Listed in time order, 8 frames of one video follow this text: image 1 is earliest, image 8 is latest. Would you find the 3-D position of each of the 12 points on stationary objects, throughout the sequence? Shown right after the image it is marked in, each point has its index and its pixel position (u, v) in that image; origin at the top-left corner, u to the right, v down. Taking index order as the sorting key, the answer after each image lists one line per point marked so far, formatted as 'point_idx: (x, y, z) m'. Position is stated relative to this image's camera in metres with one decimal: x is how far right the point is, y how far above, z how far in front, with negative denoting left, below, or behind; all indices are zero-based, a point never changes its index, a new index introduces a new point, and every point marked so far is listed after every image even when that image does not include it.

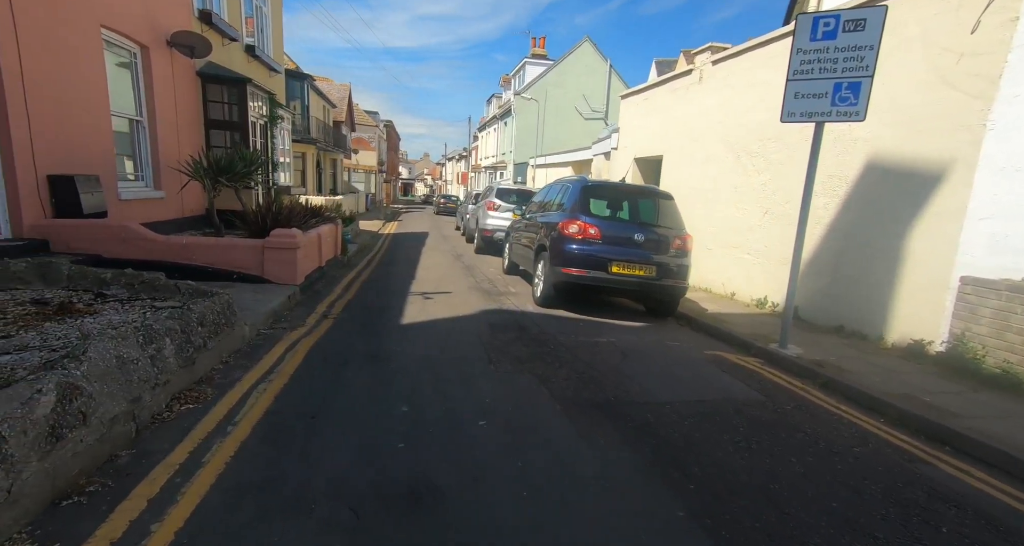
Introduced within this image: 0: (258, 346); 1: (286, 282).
0: (-2.4, -0.7, +4.7) m
1: (-3.3, -0.1, +7.2) m
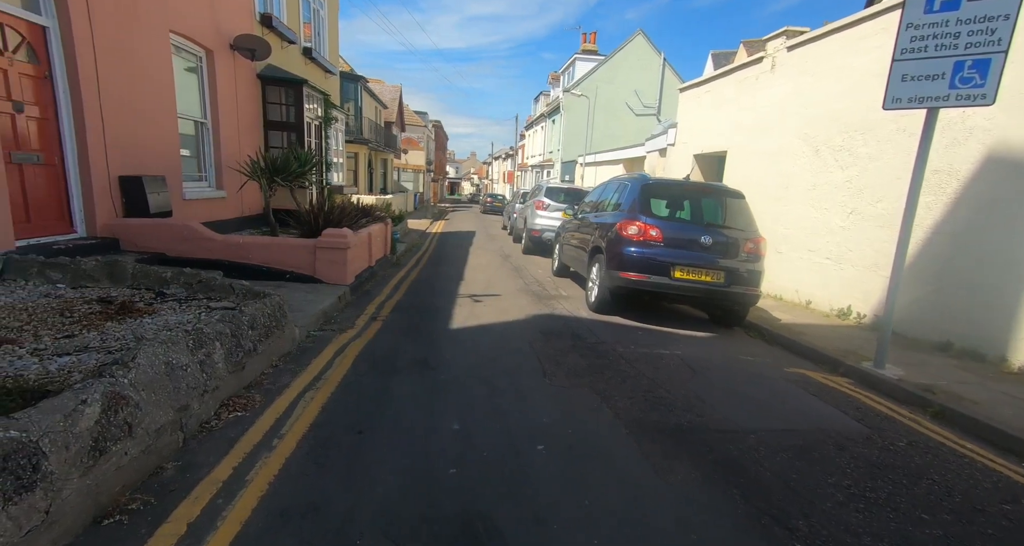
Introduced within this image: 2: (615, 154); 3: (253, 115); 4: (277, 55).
0: (-1.9, -0.7, +4.7) m
1: (-2.5, -0.1, +7.2) m
2: (+3.7, +4.3, +17.7) m
3: (-5.7, +3.5, +10.9) m
4: (-5.6, +5.3, +11.9) m
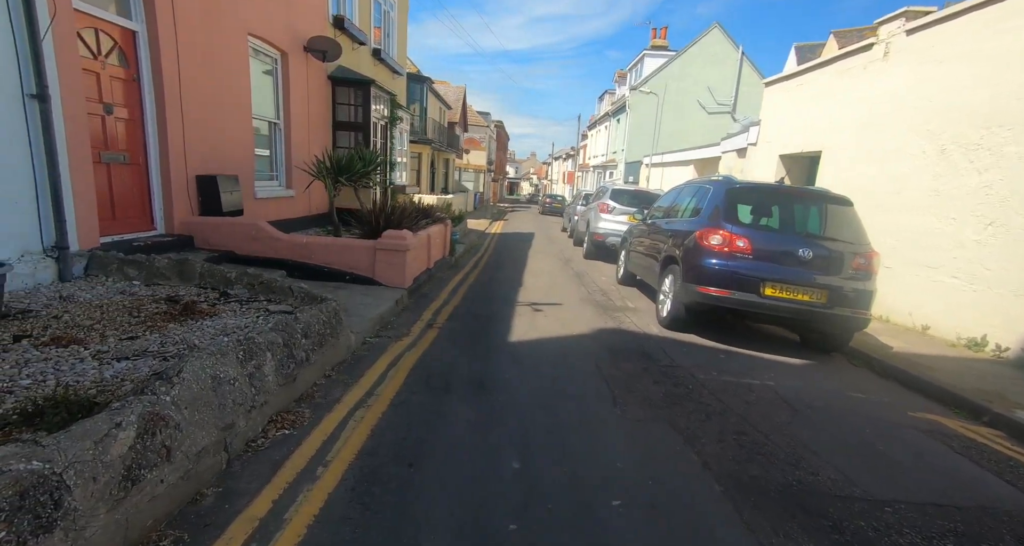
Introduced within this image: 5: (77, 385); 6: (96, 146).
0: (-1.4, -0.8, +4.5) m
1: (-1.7, -0.2, +7.1) m
2: (+5.8, +4.0, +16.8) m
3: (-4.2, +3.5, +11.1) m
4: (-4.0, +5.3, +12.1) m
5: (-2.4, -0.6, +2.7) m
6: (-4.7, +1.5, +5.7) m
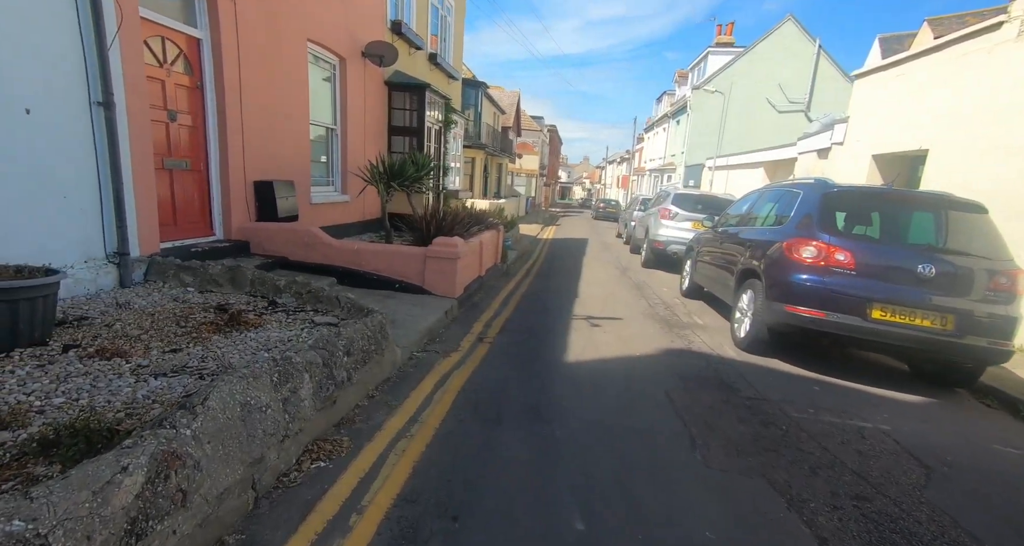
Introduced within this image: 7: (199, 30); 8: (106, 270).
0: (-0.9, -0.9, +4.2) m
1: (-0.9, -0.3, +6.8) m
2: (+7.6, +3.7, +15.7) m
3: (-3.0, +3.4, +11.1) m
4: (-2.6, +5.2, +12.1) m
5: (-2.1, -0.7, +2.5) m
6: (-4.1, +1.4, +5.8) m
7: (-3.9, +3.0, +6.2) m
8: (-3.9, 0.0, +4.8) m
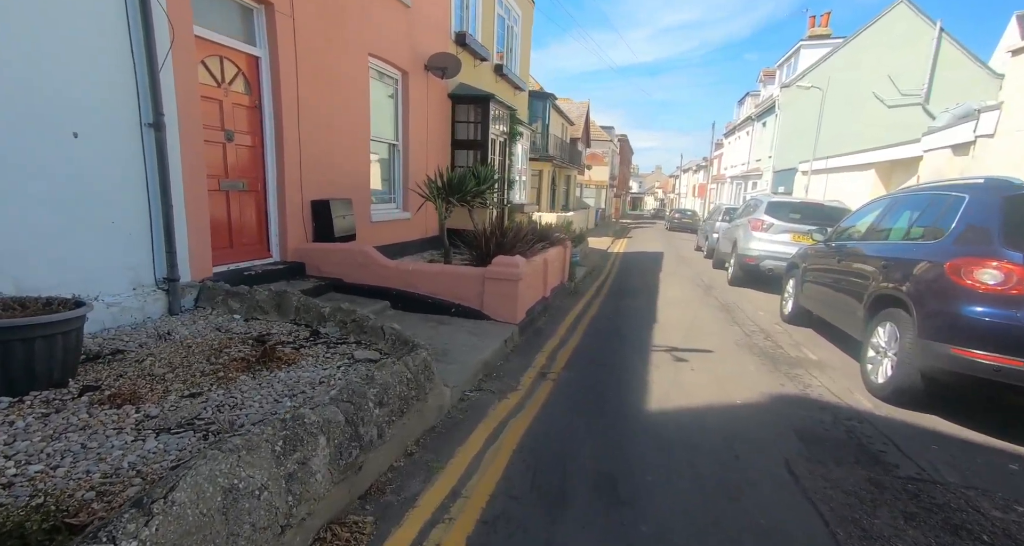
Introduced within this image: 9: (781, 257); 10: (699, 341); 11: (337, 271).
0: (-0.4, -1.1, +3.6) m
1: (-0.1, -0.6, +6.1) m
2: (+9.6, +3.3, +13.9) m
3: (-1.6, +3.0, +10.8) m
4: (-1.1, +4.7, +11.7) m
5: (-1.8, -0.9, +2.1) m
6: (-3.3, +1.1, +5.6) m
7: (-3.1, +2.8, +6.1) m
8: (-3.3, -0.2, +4.6) m
9: (+4.7, +0.3, +8.6) m
10: (+2.2, -0.8, +5.8) m
11: (-2.4, 0.0, +6.5) m
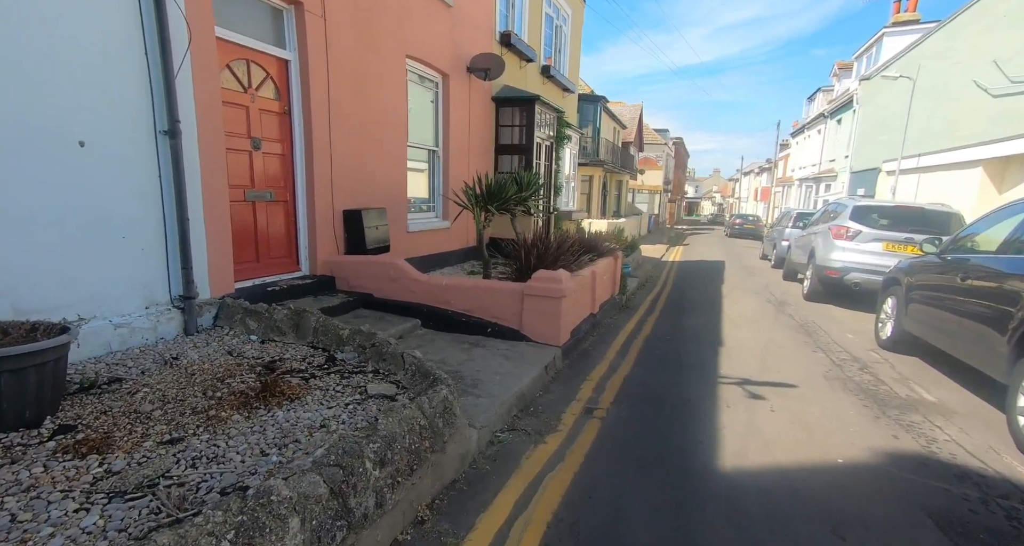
0: (-0.2, -1.2, +2.9) m
1: (+0.4, -0.7, +5.5) m
2: (+10.8, +3.0, +12.3) m
3: (-0.6, +2.7, +10.3) m
4: (0.0, +4.5, +11.2) m
5: (-1.7, -1.0, +1.6) m
6: (-2.9, +1.0, +5.3) m
7: (-2.6, +2.6, +5.8) m
8: (-3.0, -0.4, +4.3) m
9: (+5.4, +0.1, +7.5) m
10: (+2.6, -1.0, +4.9) m
11: (-1.8, -0.2, +6.1) m
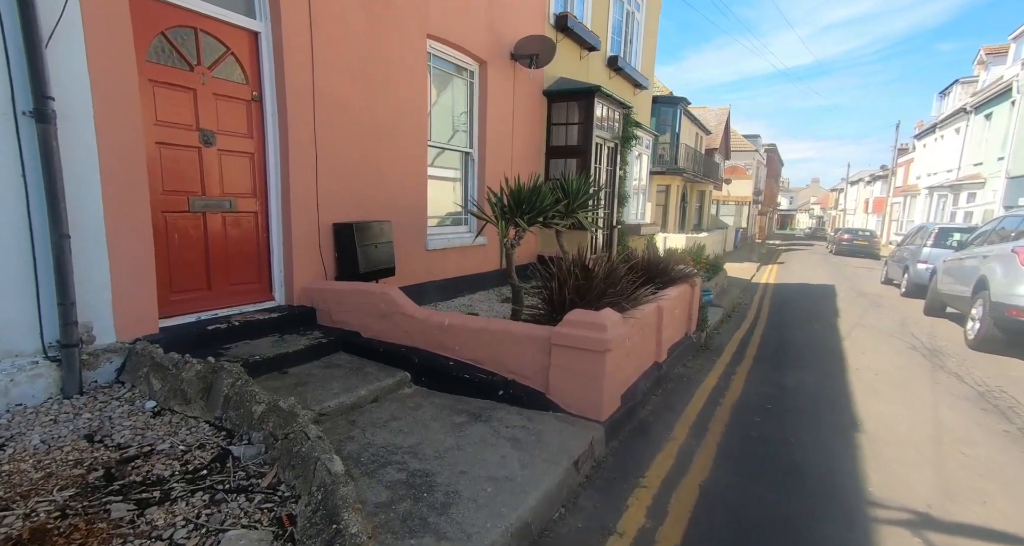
0: (-0.4, -1.5, +1.3) m
1: (+0.6, -1.1, +3.7) m
2: (+12.0, +2.3, +8.9) m
3: (+0.4, +2.3, +8.7) m
4: (+1.1, +4.0, +9.6) m
5: (-2.1, -1.2, +0.2) m
6: (-2.7, +0.7, +4.1) m
7: (-2.3, +2.3, +4.6) m
8: (-3.0, -0.6, +3.1) m
9: (+5.8, -0.4, +4.9) m
10: (+2.7, -1.3, +2.8) m
11: (-1.5, -0.5, +4.7) m
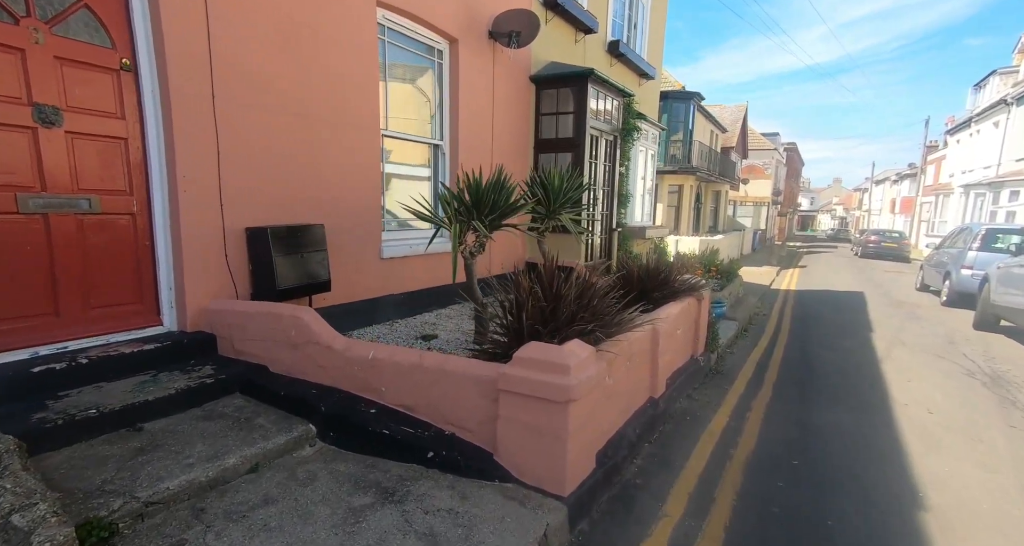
0: (-0.9, -1.6, +0.2) m
1: (+0.1, -1.2, +2.6) m
2: (+11.7, +2.2, +7.5) m
3: (+0.1, +2.1, +7.6) m
4: (+0.9, +3.8, +8.5) m
5: (-2.7, -1.3, -0.8) m
6: (-3.1, +0.6, +3.1) m
7: (-2.7, +2.2, +3.6) m
8: (-3.4, -0.7, +2.1) m
9: (+5.4, -0.5, +3.7) m
10: (+2.2, -1.4, +1.6) m
11: (-1.9, -0.6, +3.7) m
